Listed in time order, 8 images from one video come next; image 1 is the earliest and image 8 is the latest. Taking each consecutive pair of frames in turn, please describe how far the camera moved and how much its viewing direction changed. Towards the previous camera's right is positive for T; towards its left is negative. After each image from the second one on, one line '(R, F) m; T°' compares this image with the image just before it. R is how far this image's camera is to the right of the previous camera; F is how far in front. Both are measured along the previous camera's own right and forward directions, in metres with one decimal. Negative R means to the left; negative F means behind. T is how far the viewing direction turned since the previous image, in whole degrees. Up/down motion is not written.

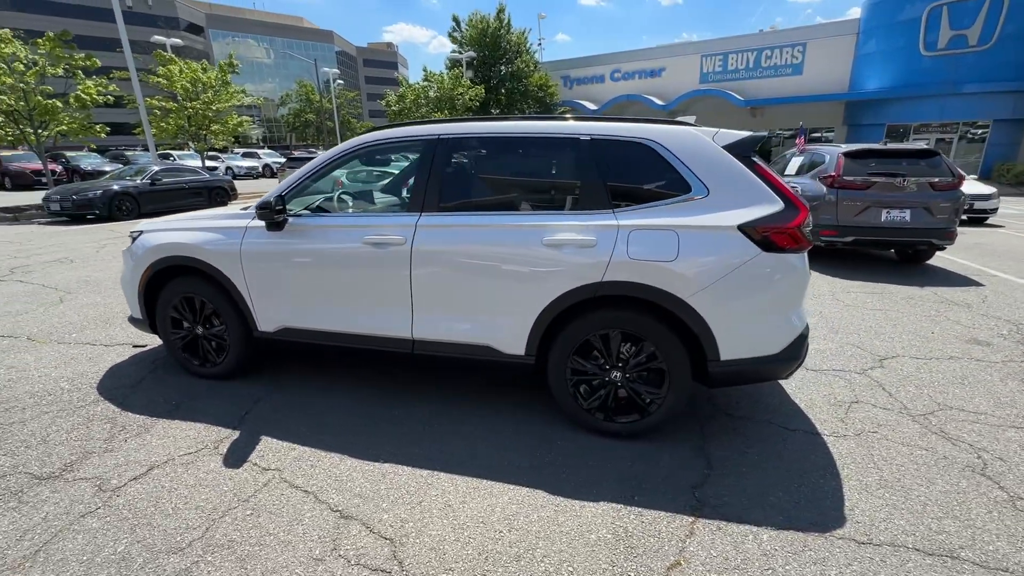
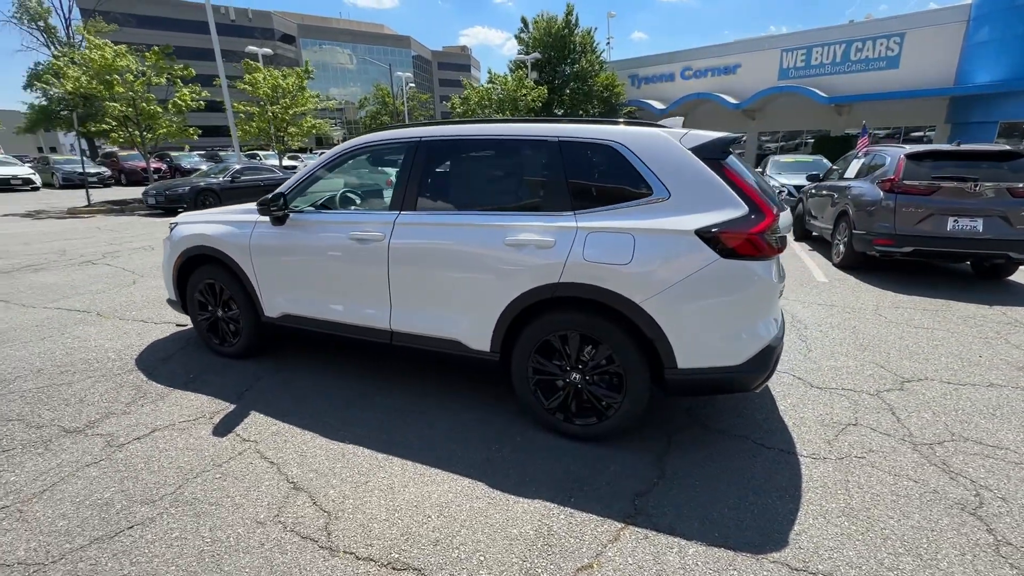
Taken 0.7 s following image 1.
(+0.6, 0.0) m; -8°
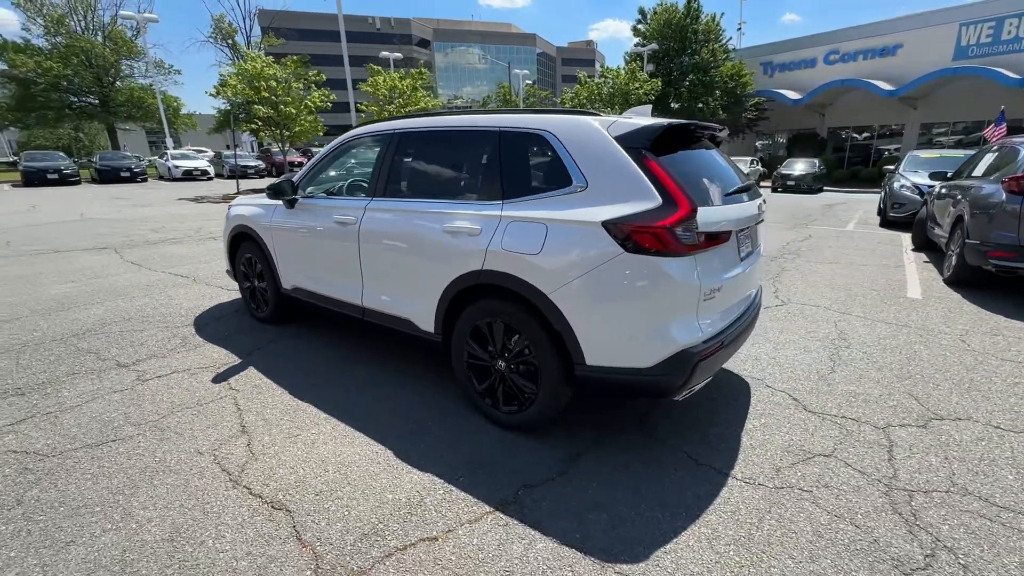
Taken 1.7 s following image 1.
(+1.1, +0.1) m; -14°
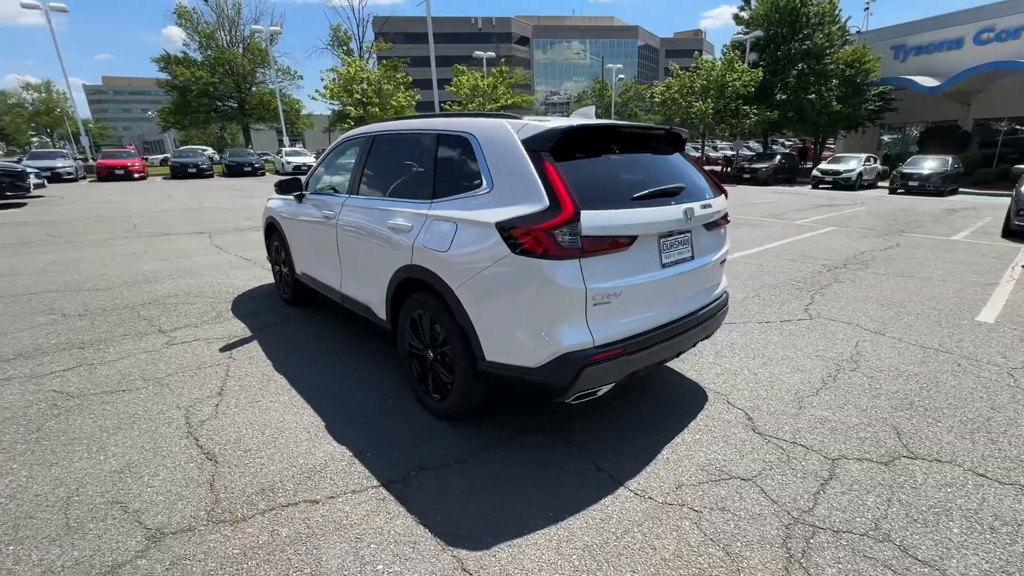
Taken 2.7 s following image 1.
(+1.0, 0.0) m; -11°
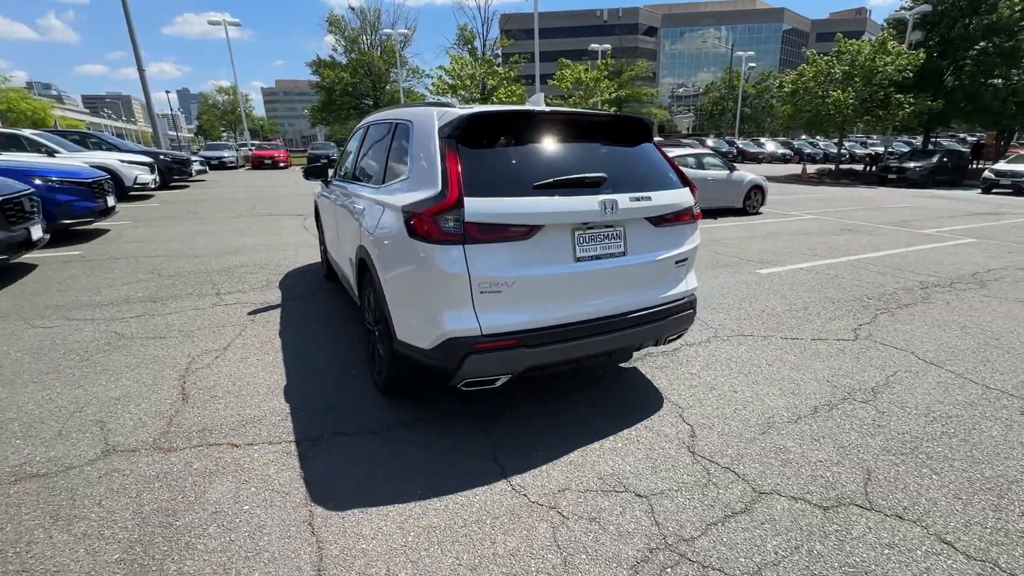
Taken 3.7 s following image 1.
(+1.1, +0.1) m; -13°
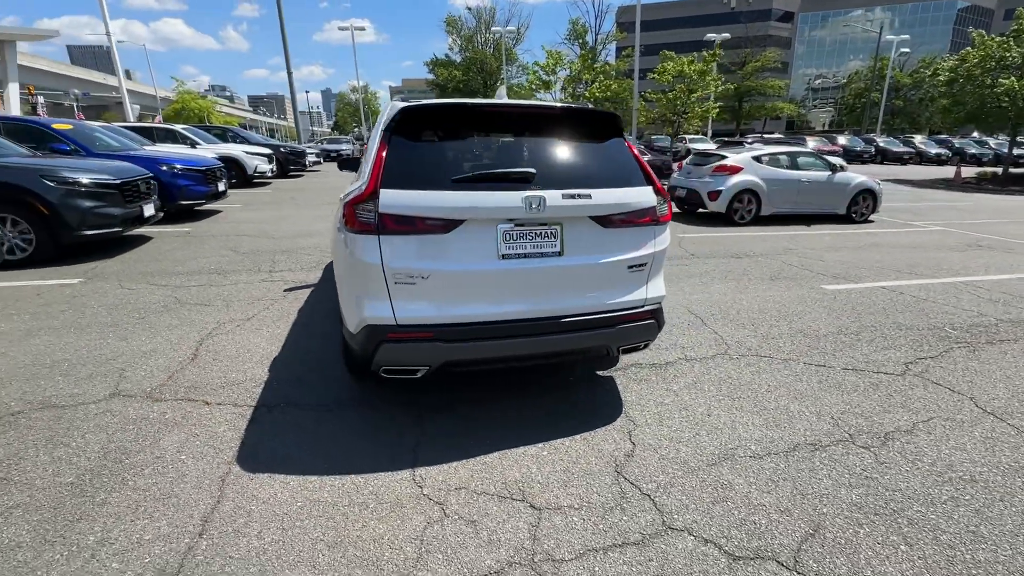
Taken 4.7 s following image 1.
(+1.0, +0.1) m; -12°
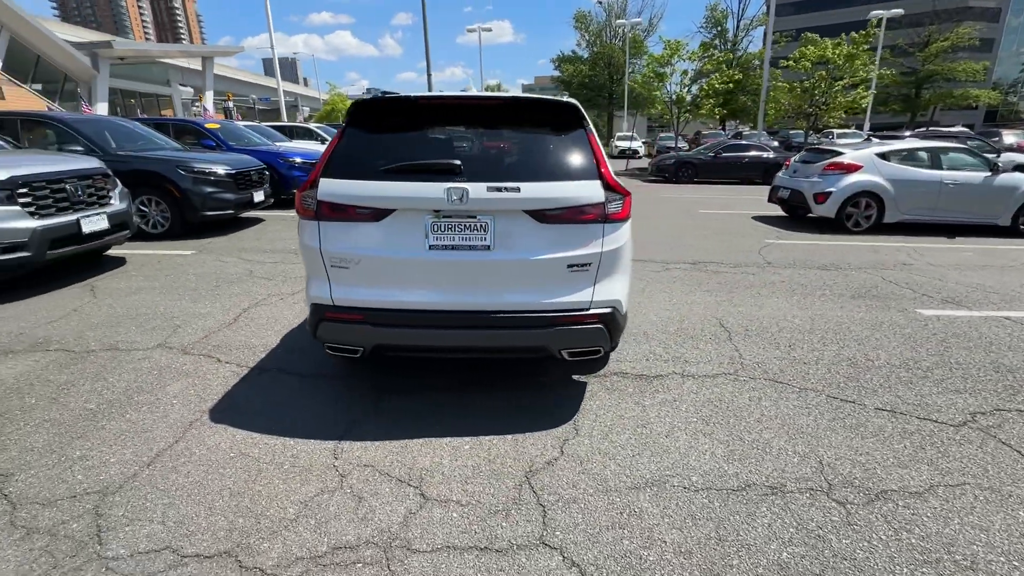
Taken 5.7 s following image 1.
(+1.0, +0.2) m; -14°
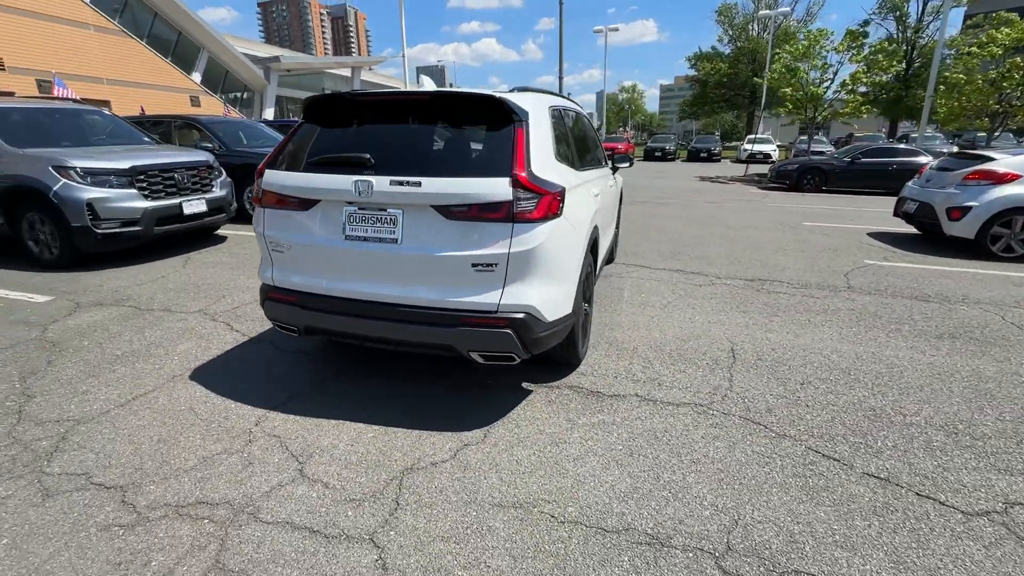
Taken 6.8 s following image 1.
(+1.2, +0.2) m; -15°
